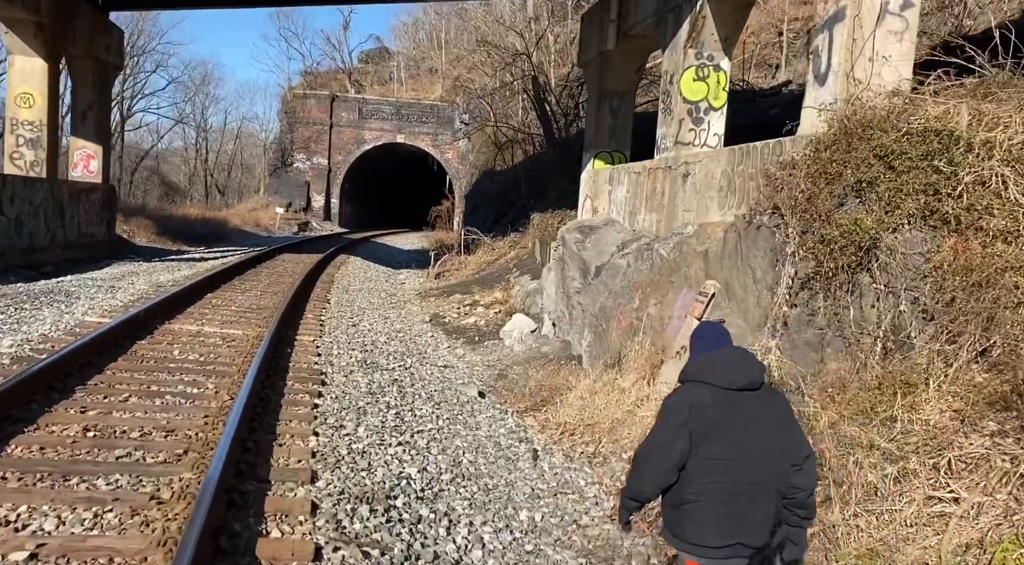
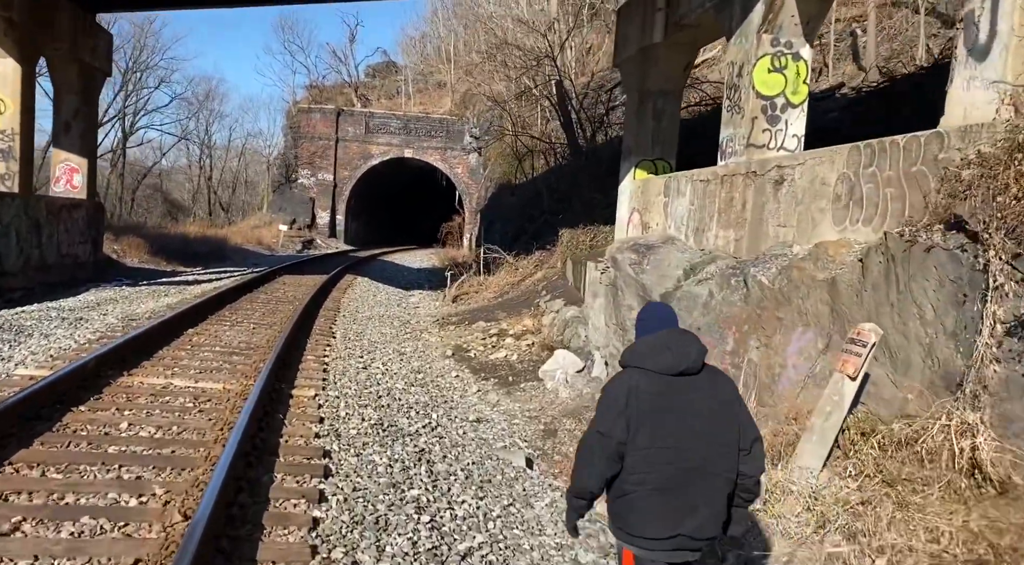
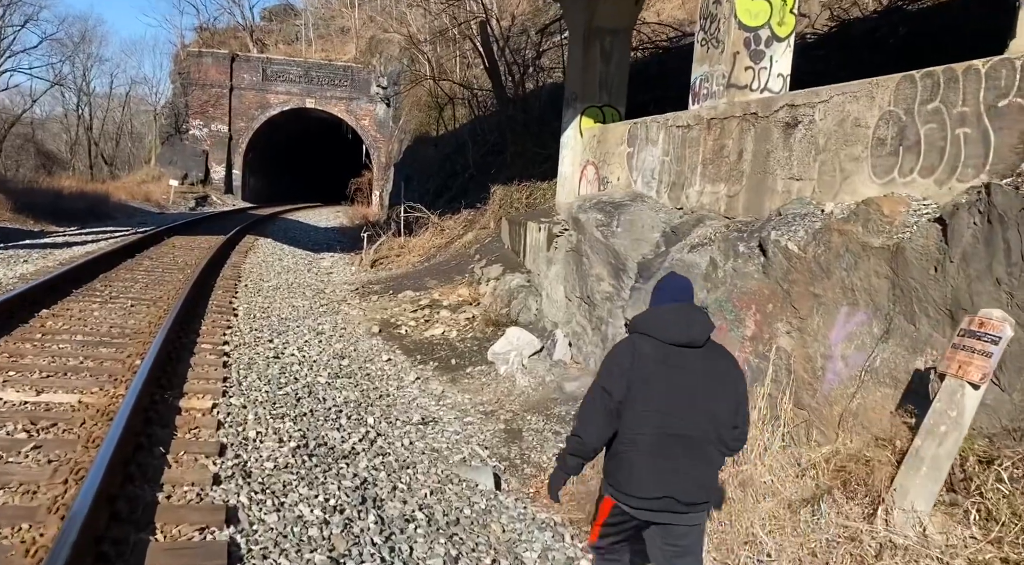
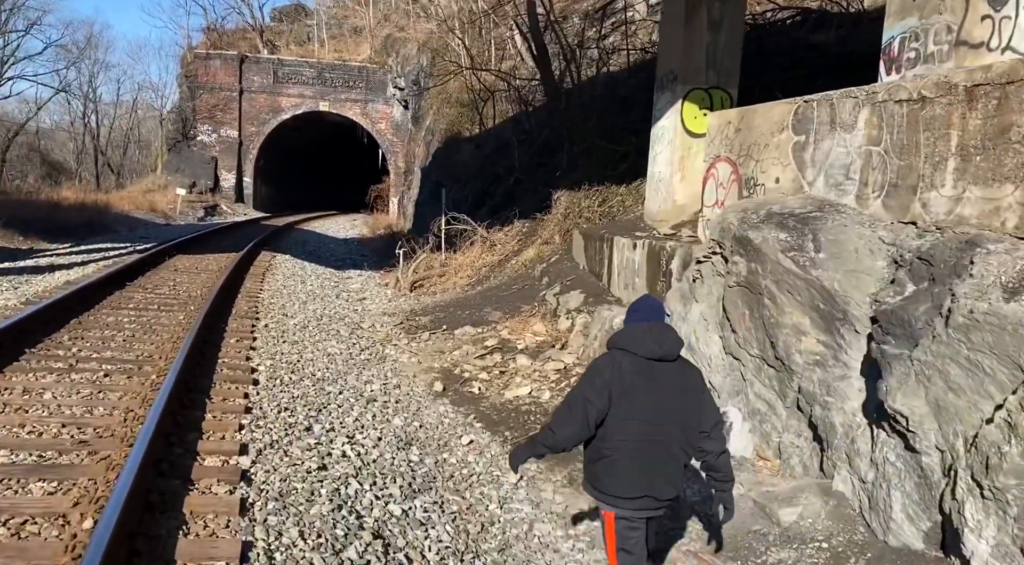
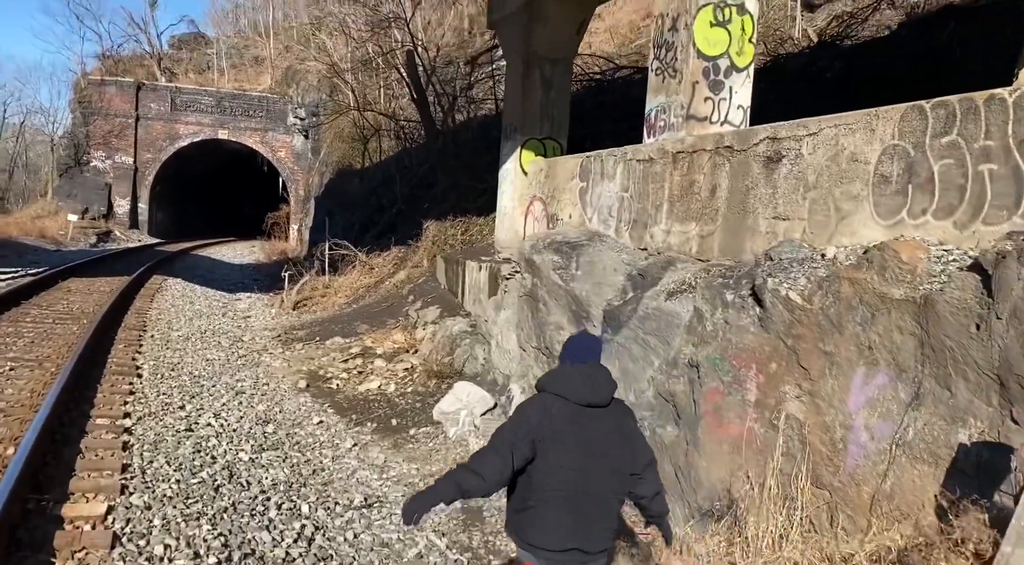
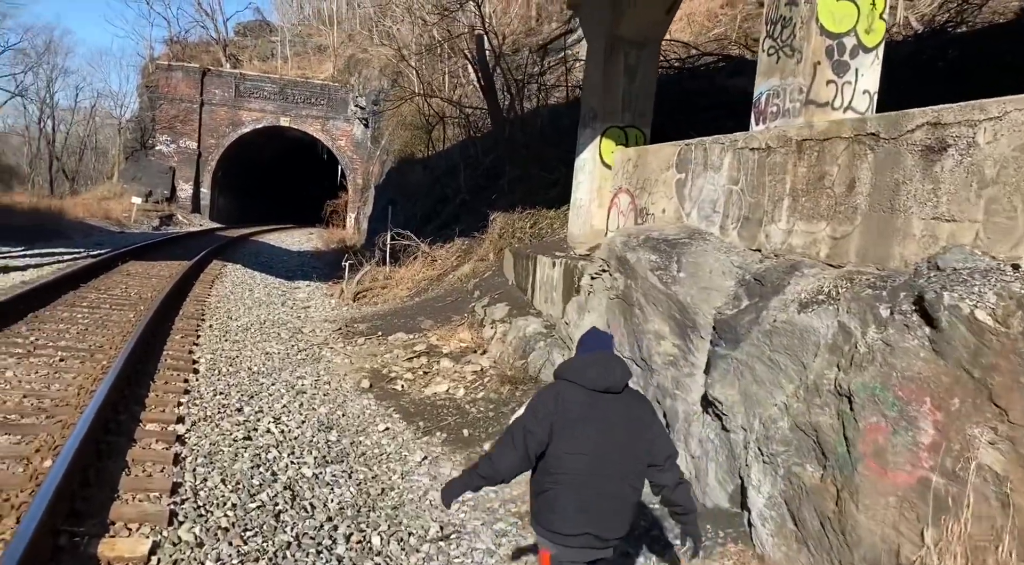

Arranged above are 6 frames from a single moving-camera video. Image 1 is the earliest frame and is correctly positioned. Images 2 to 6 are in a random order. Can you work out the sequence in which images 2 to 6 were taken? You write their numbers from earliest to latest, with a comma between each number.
2, 3, 5, 6, 4
